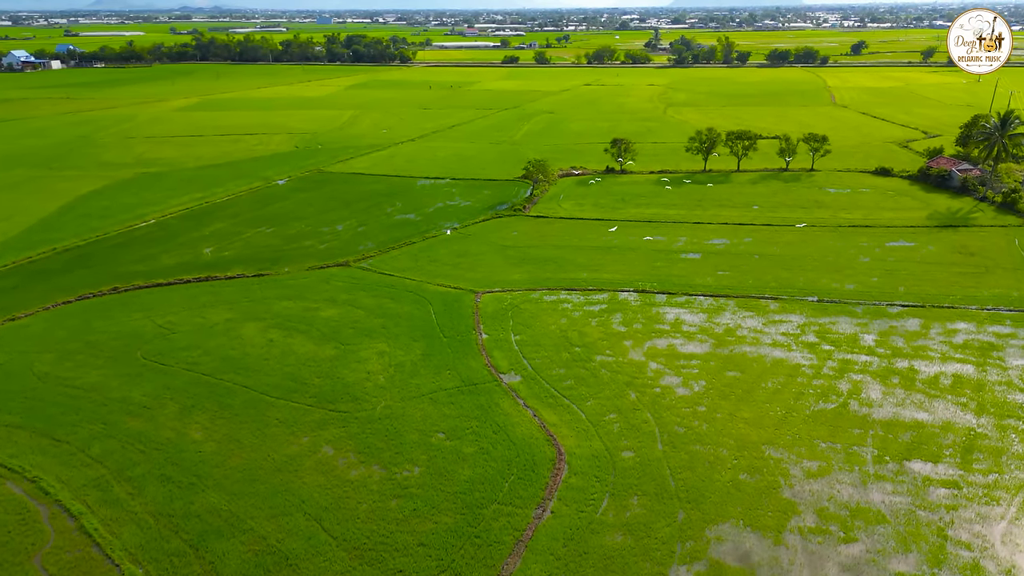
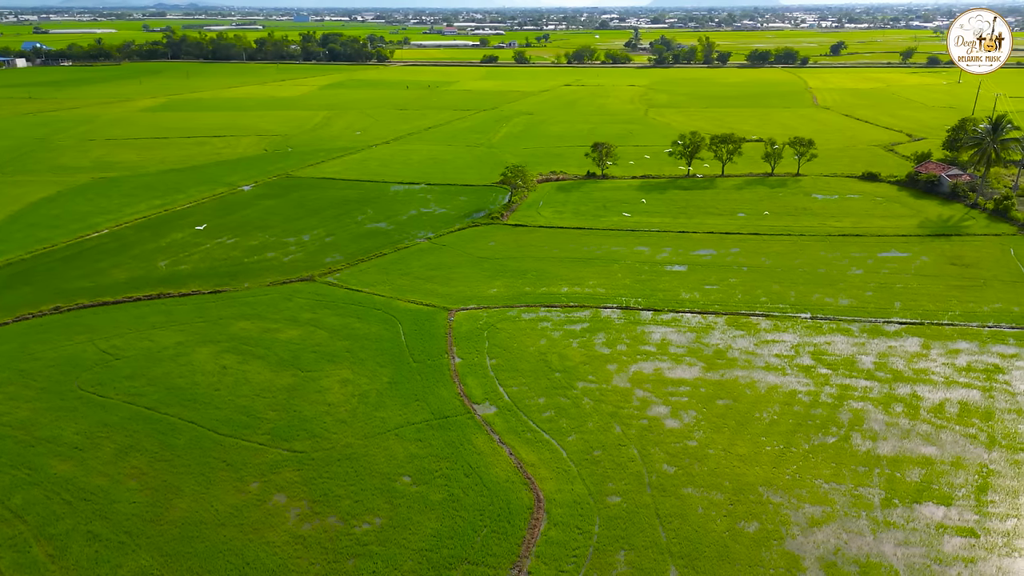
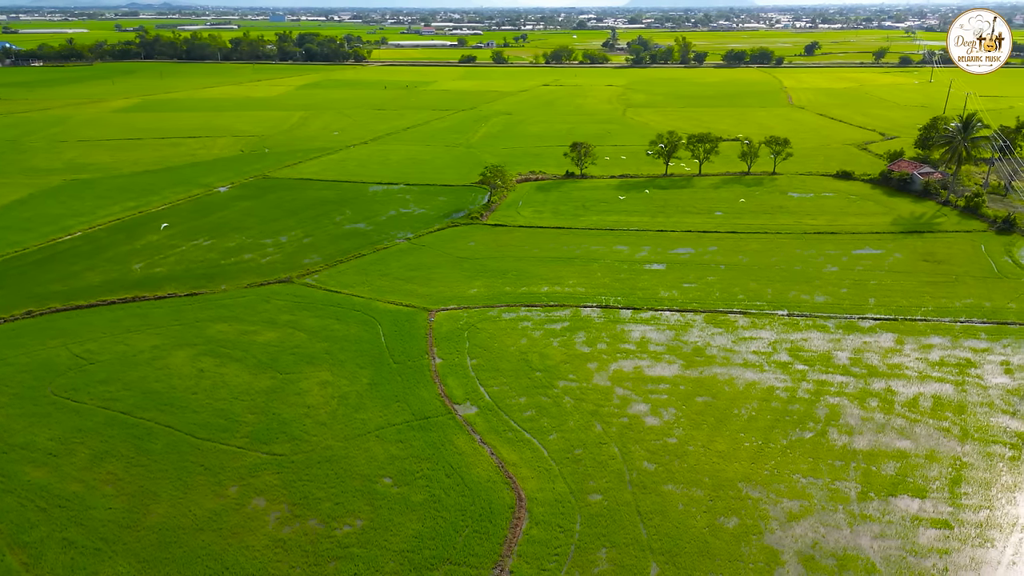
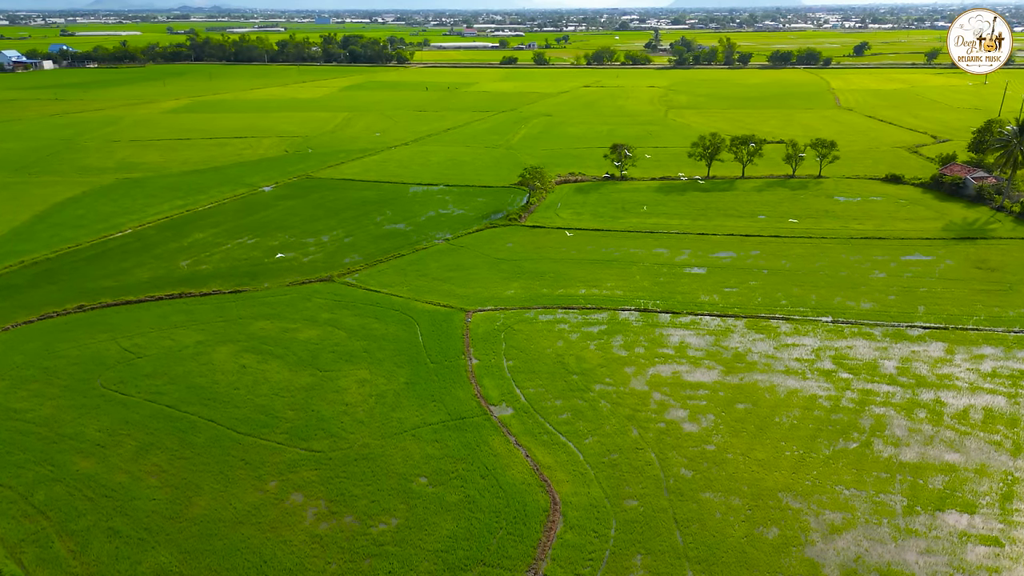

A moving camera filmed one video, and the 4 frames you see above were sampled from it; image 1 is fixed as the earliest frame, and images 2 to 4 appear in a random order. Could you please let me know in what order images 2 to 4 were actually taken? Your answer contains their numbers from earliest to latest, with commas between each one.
4, 2, 3
